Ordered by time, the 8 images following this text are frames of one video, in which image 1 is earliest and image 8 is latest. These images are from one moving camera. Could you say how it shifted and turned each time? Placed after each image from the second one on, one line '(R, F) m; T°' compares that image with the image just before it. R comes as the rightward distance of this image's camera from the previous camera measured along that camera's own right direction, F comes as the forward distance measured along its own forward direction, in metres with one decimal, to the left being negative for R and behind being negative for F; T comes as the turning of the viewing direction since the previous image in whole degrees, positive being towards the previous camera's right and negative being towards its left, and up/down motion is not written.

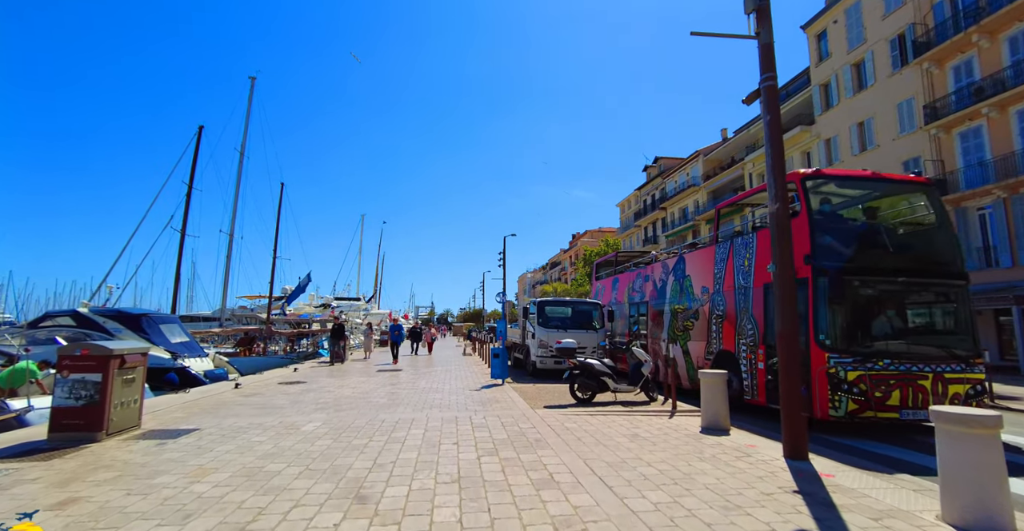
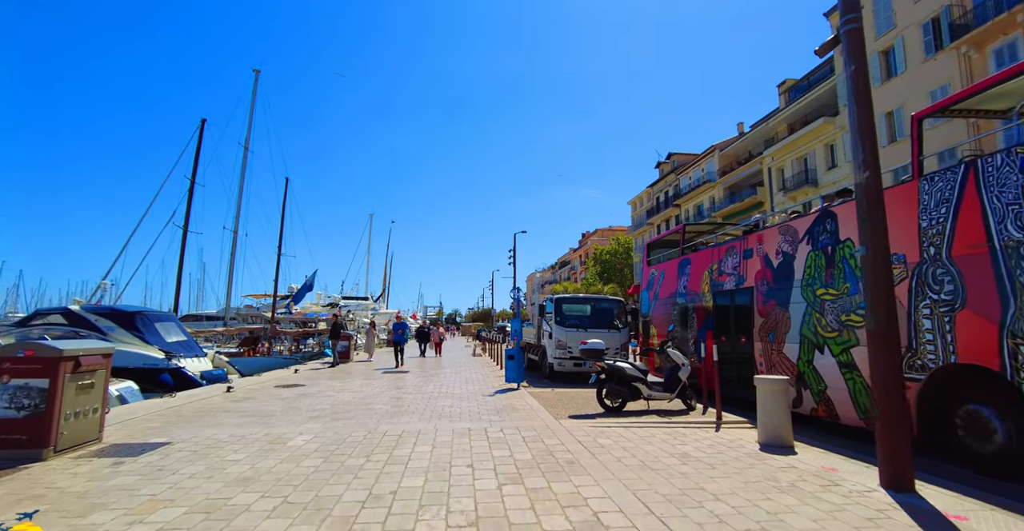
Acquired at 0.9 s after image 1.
(-0.2, +1.2) m; -1°
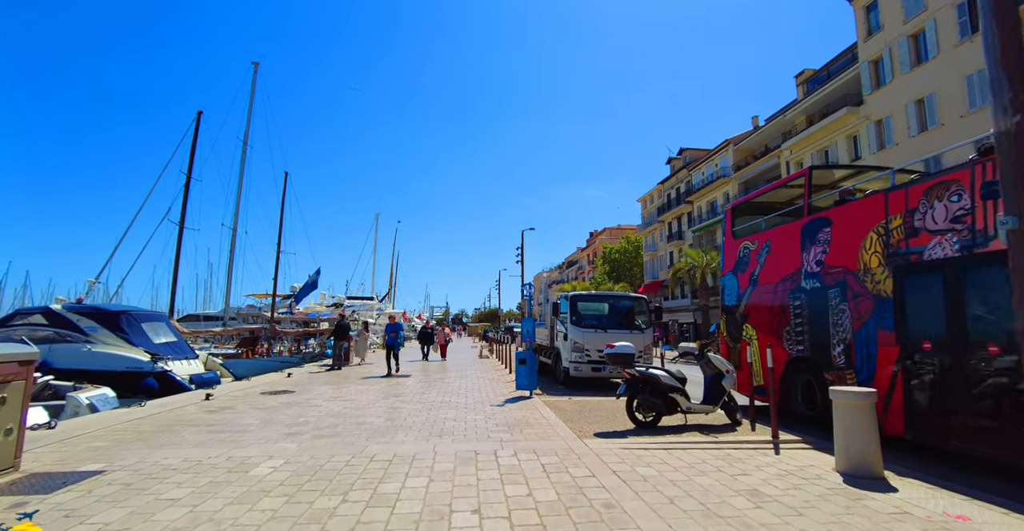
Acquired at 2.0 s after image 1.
(-0.1, +1.3) m; -1°
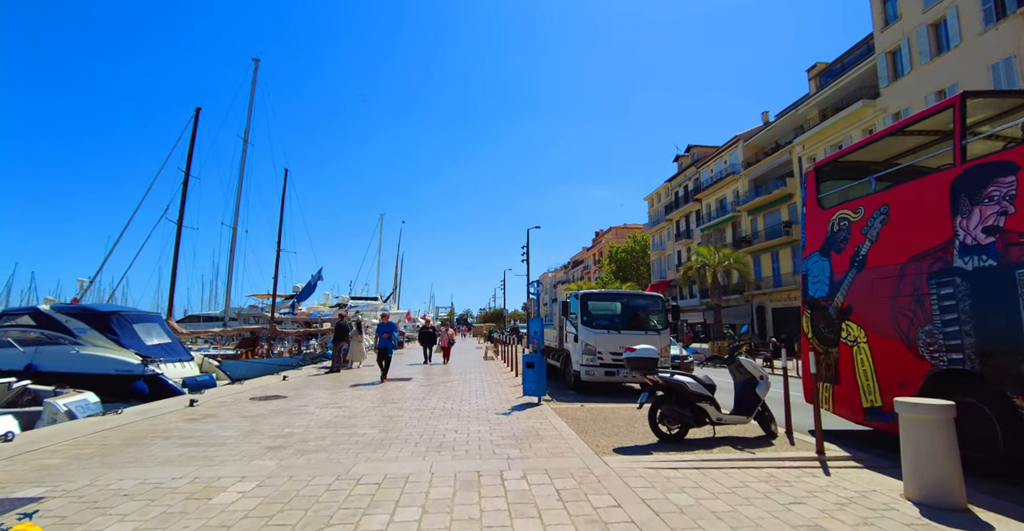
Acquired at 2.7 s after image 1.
(0.0, +0.8) m; -1°
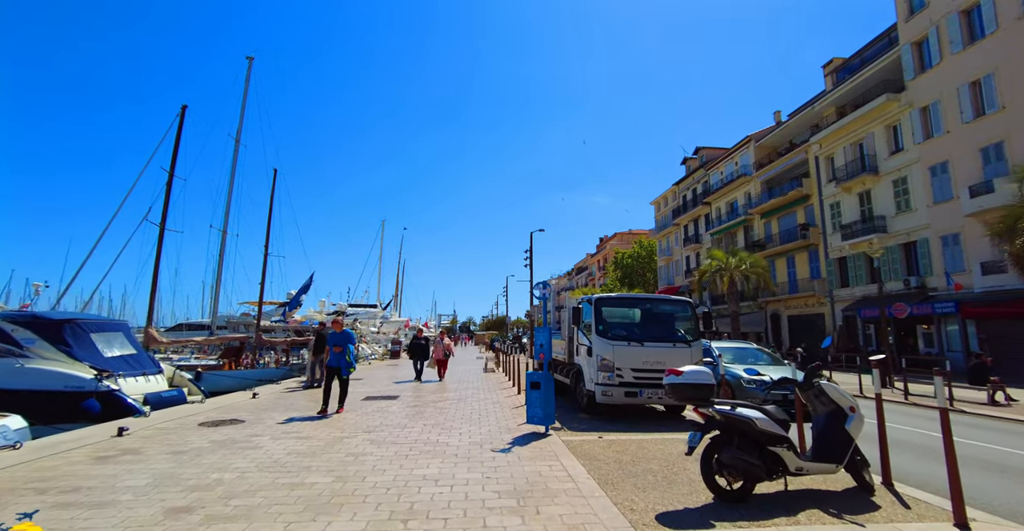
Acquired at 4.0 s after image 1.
(0.0, +1.8) m; 0°
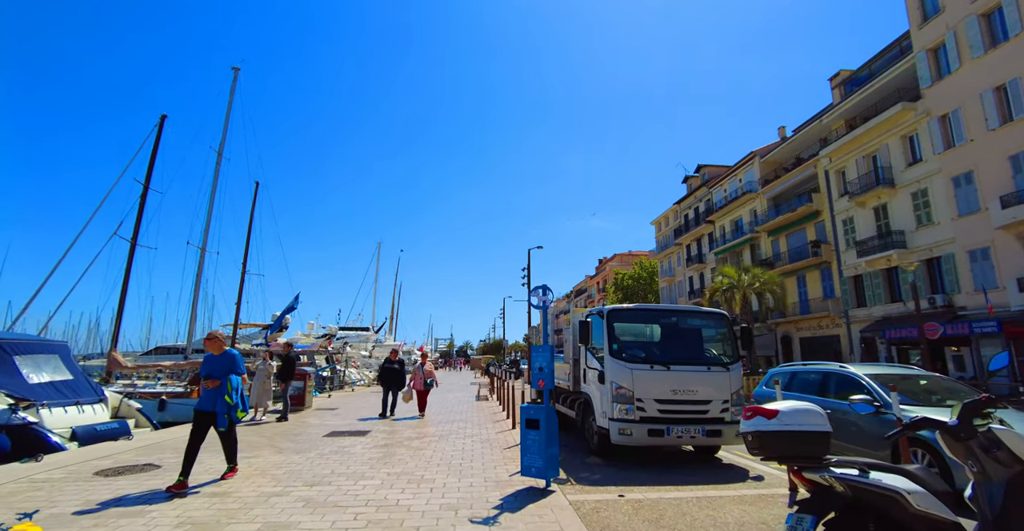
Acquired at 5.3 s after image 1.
(+0.1, +2.0) m; 0°
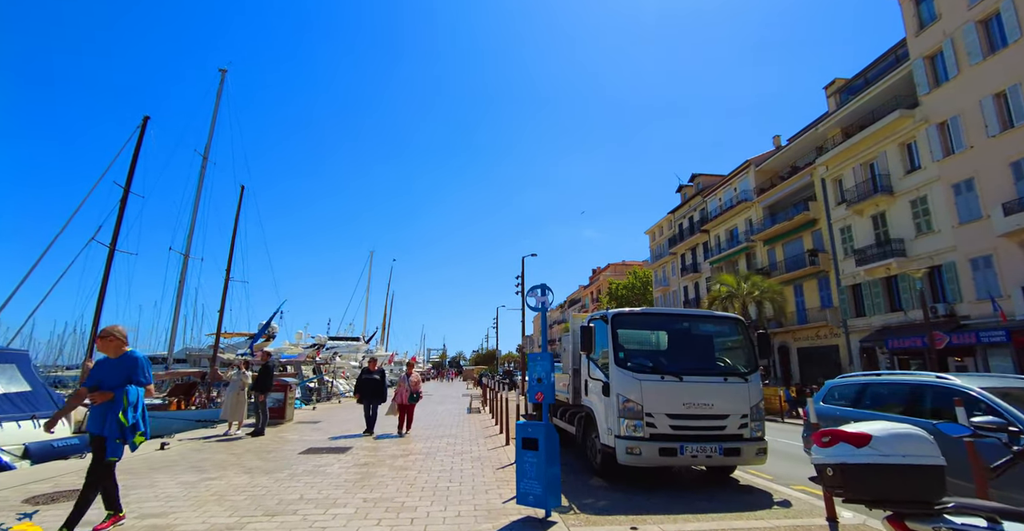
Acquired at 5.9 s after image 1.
(0.0, +0.8) m; +1°
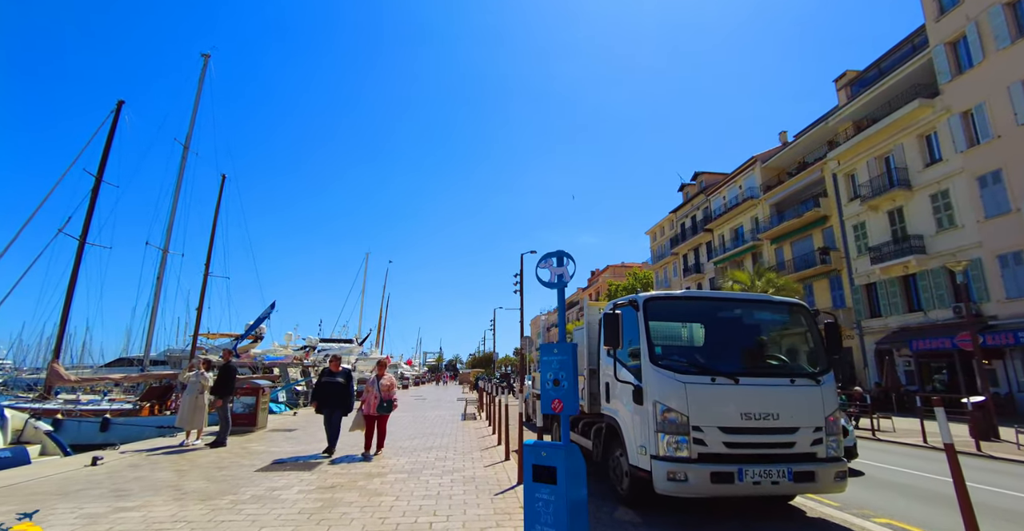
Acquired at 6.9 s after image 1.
(-0.1, +1.6) m; 0°
